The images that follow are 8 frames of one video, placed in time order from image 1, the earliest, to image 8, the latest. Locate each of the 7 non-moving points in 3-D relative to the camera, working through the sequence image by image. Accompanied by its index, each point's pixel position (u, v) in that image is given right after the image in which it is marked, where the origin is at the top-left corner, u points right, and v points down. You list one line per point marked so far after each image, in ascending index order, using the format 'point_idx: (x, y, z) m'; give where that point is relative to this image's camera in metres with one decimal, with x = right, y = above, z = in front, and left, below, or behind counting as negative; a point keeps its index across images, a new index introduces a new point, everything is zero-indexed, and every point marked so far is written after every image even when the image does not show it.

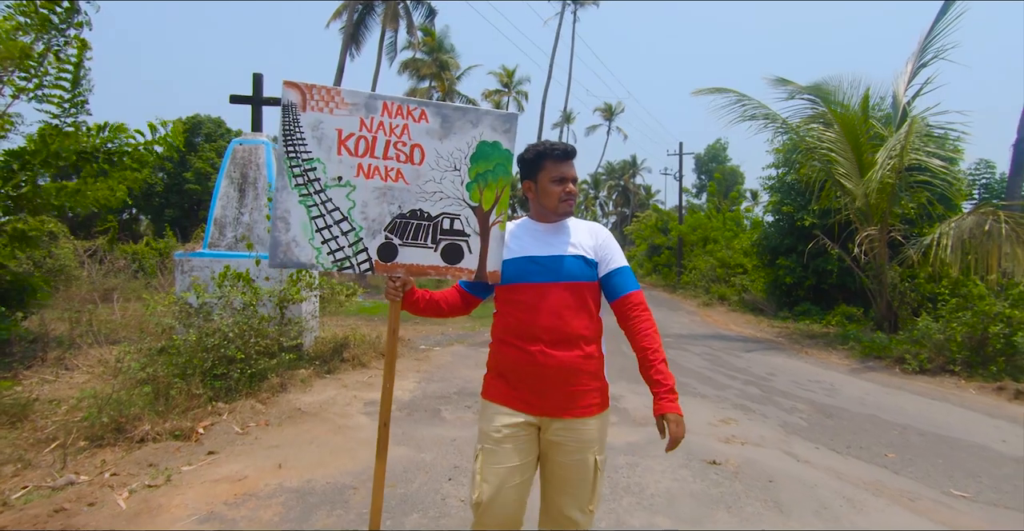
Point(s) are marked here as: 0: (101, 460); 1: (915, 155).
0: (-3.5, -1.7, +4.6) m
1: (+8.5, +2.3, +11.6) m
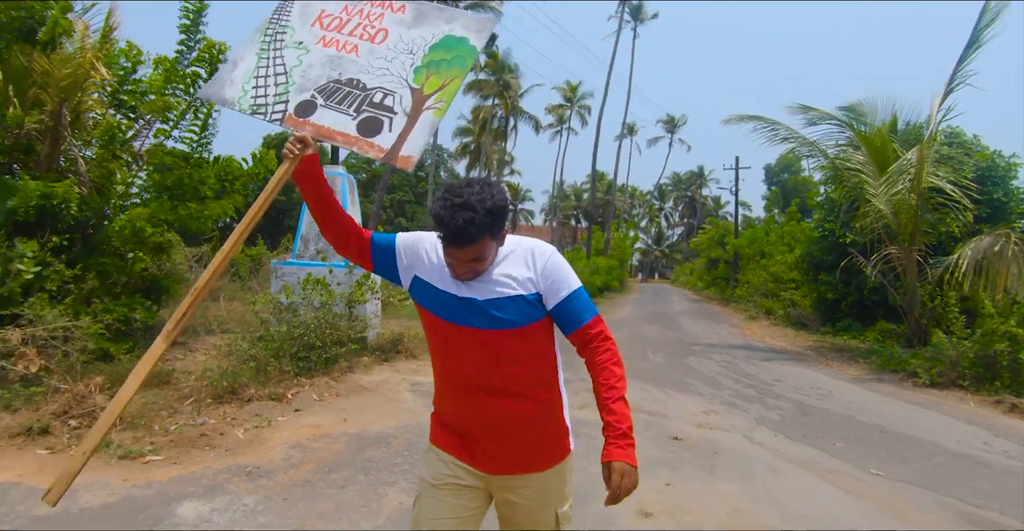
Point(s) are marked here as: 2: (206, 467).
0: (-3.5, -1.7, +6.5) m
1: (+9.3, +1.9, +12.0) m
2: (-2.7, -1.8, +4.8) m
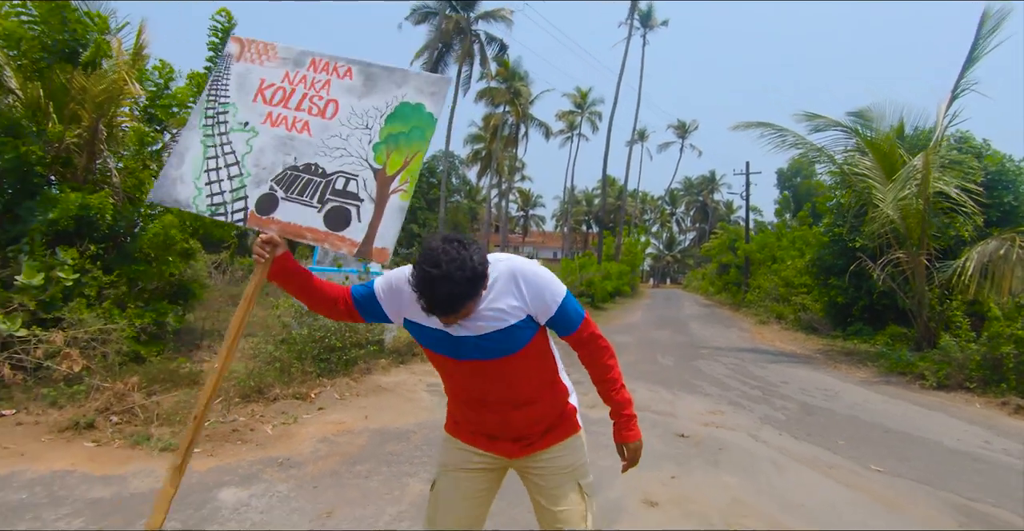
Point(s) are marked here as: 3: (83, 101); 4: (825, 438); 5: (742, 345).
0: (-3.3, -1.8, +6.8) m
1: (+9.6, +1.8, +12.2) m
2: (-2.6, -1.8, +5.1) m
3: (-6.8, +2.6, +8.5) m
4: (+4.0, -2.2, +6.8) m
5: (+6.7, -2.3, +15.8) m
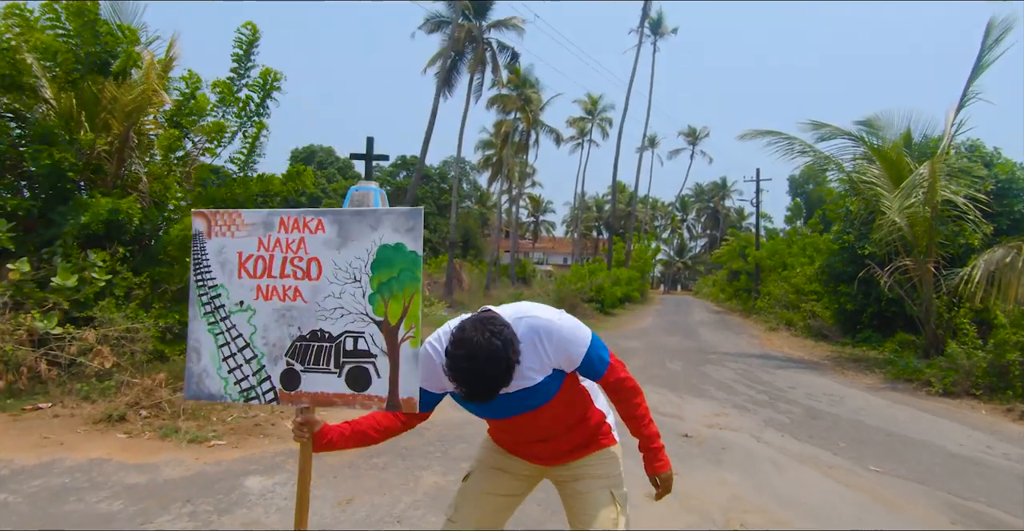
0: (-3.2, -1.9, +7.1) m
1: (+9.8, +1.7, +12.3) m
2: (-2.5, -1.8, +5.4) m
3: (-6.6, +2.6, +8.9) m
4: (+4.1, -2.3, +7.0) m
5: (+7.0, -2.5, +15.9) m
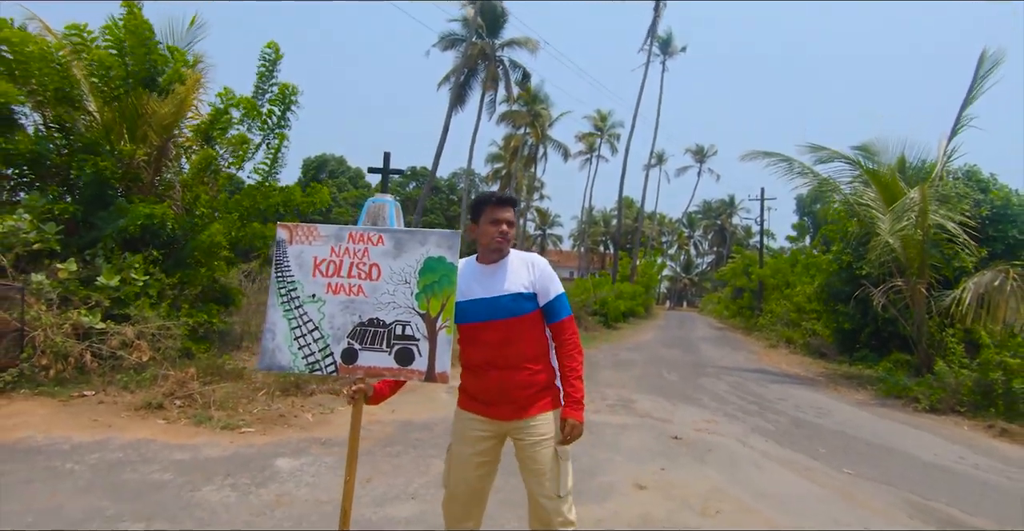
0: (-3.1, -1.9, +7.7) m
1: (+10.0, +1.2, +12.8) m
2: (-2.5, -1.9, +6.0) m
3: (-6.4, +2.5, +9.7) m
4: (+4.1, -2.5, +7.5) m
5: (+7.1, -3.0, +16.3) m
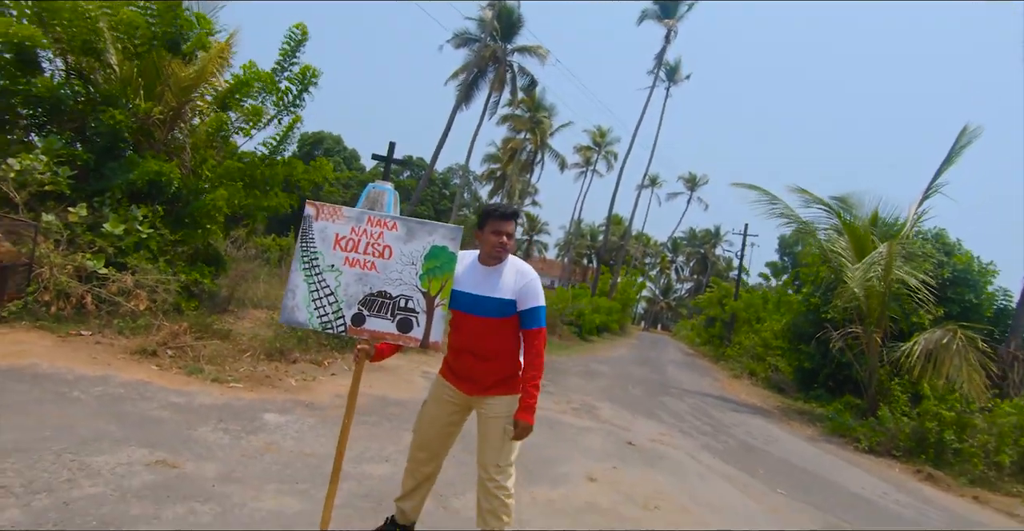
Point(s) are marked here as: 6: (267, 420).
0: (-3.5, -1.5, +8.1) m
1: (+9.7, -0.2, +13.6) m
2: (-2.8, -1.6, +6.4) m
3: (-6.3, +3.4, +10.0) m
4: (+3.6, -3.0, +8.1) m
5: (+6.2, -4.0, +17.1) m
6: (-2.5, -1.6, +5.5) m
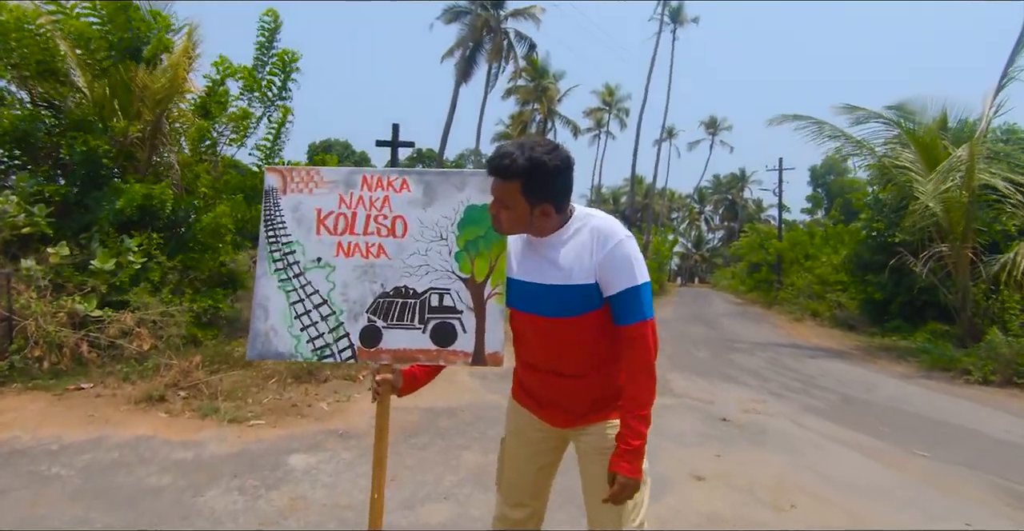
0: (-2.7, -1.6, +7.2) m
1: (+10.4, +2.0, +11.9) m
2: (-2.1, -1.6, +5.4) m
3: (-6.1, +2.8, +9.0) m
4: (+4.5, -2.0, +6.8) m
5: (+7.7, -2.2, +15.7) m
6: (-1.8, -1.7, +4.5) m
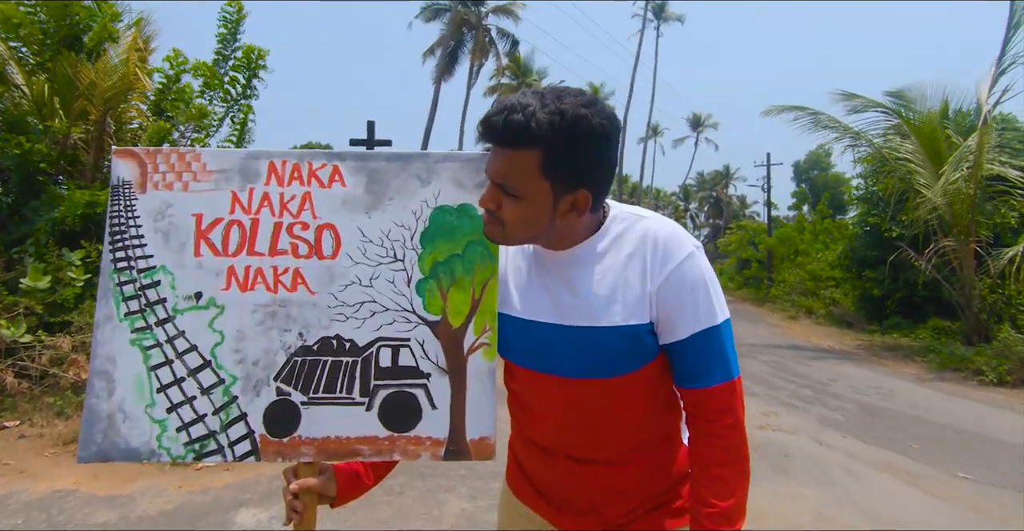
0: (-2.8, -1.8, +6.4) m
1: (+10.1, +2.1, +11.4) m
2: (-2.2, -1.8, +4.6) m
3: (-6.4, +2.6, +8.1) m
4: (+4.4, -2.0, +6.2) m
5: (+7.4, -2.1, +15.1) m
6: (-1.9, -1.8, +3.7) m
